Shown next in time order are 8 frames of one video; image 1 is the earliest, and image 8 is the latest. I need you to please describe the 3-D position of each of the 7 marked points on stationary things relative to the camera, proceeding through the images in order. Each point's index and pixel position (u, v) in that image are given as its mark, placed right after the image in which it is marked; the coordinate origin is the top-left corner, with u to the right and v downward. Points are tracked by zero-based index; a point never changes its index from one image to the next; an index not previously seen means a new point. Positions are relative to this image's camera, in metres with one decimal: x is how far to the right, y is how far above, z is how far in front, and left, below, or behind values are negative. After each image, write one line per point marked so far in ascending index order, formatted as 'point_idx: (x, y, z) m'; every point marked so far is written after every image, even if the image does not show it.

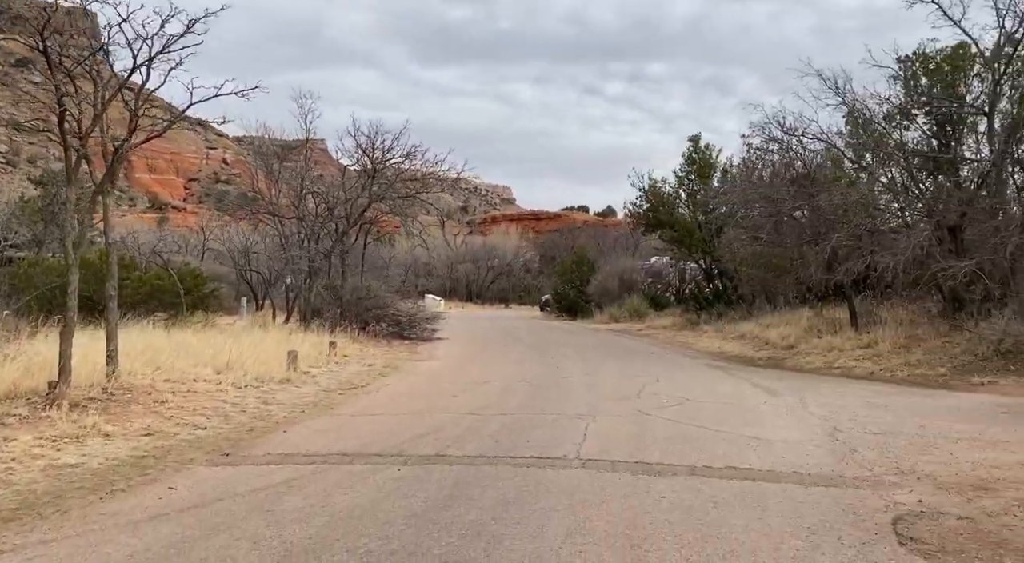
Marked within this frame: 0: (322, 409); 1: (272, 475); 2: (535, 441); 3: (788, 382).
0: (-2.1, -1.4, +10.0) m
1: (-1.7, -1.4, +6.4) m
2: (+0.2, -1.4, +8.0) m
3: (+4.1, -1.5, +13.4) m
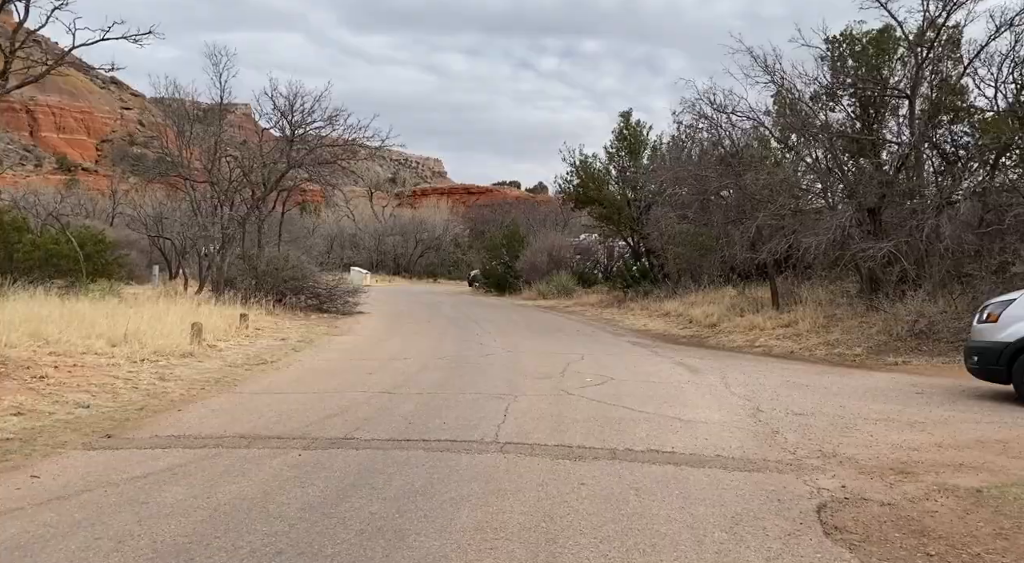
0: (-3.0, -1.1, +9.4) m
1: (-2.3, -1.2, +5.8) m
2: (-0.5, -1.2, +7.6) m
3: (+2.9, -1.2, +13.3) m
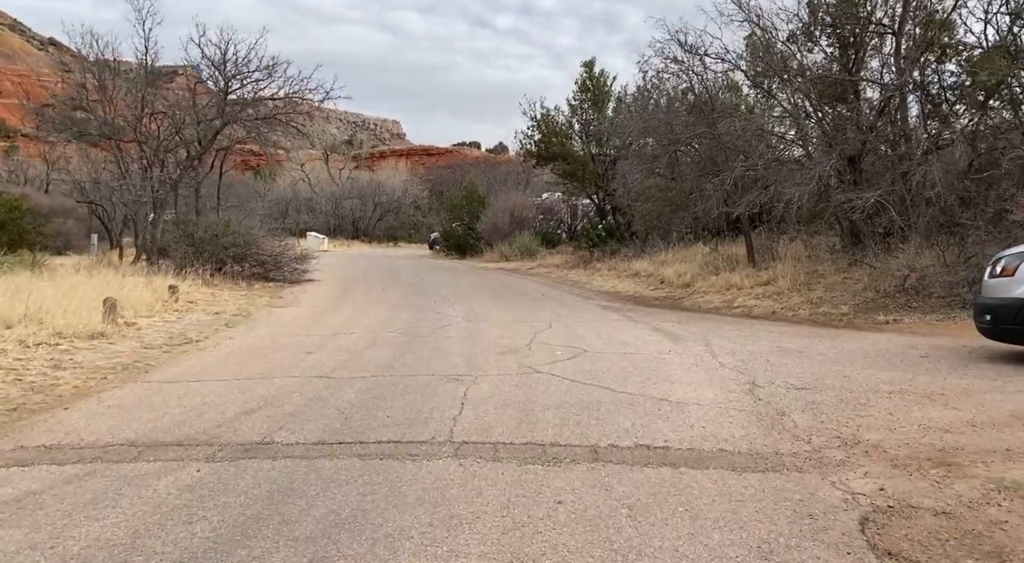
0: (-3.4, -0.8, +8.0) m
1: (-2.5, -1.0, +4.5) m
2: (-0.8, -0.9, +6.3) m
3: (+2.4, -0.6, +12.1) m
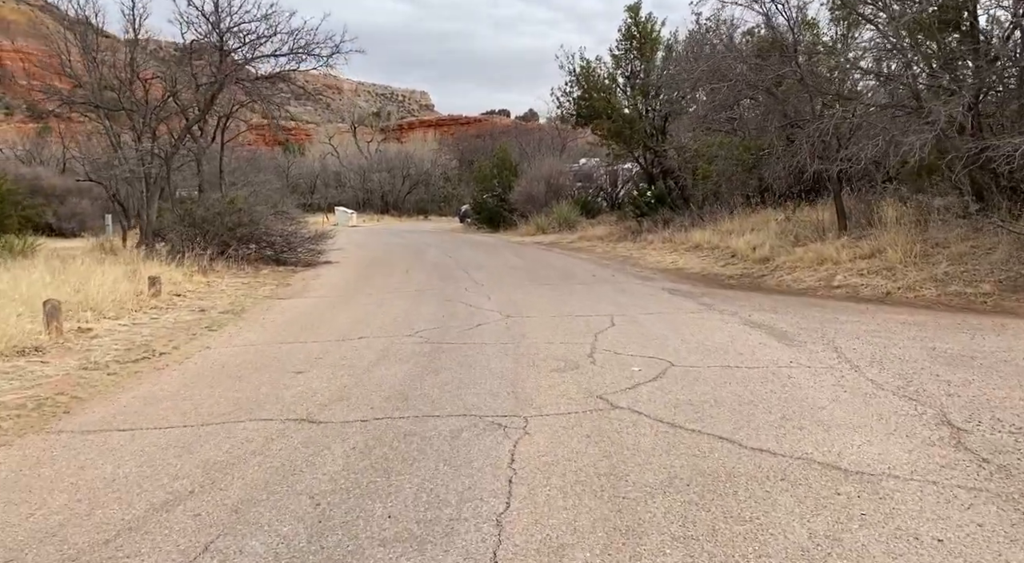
0: (-3.0, -0.9, +5.6) m
1: (-2.2, -1.2, +2.0) m
2: (-0.5, -1.0, +3.8) m
3: (+2.9, -0.4, +9.5) m
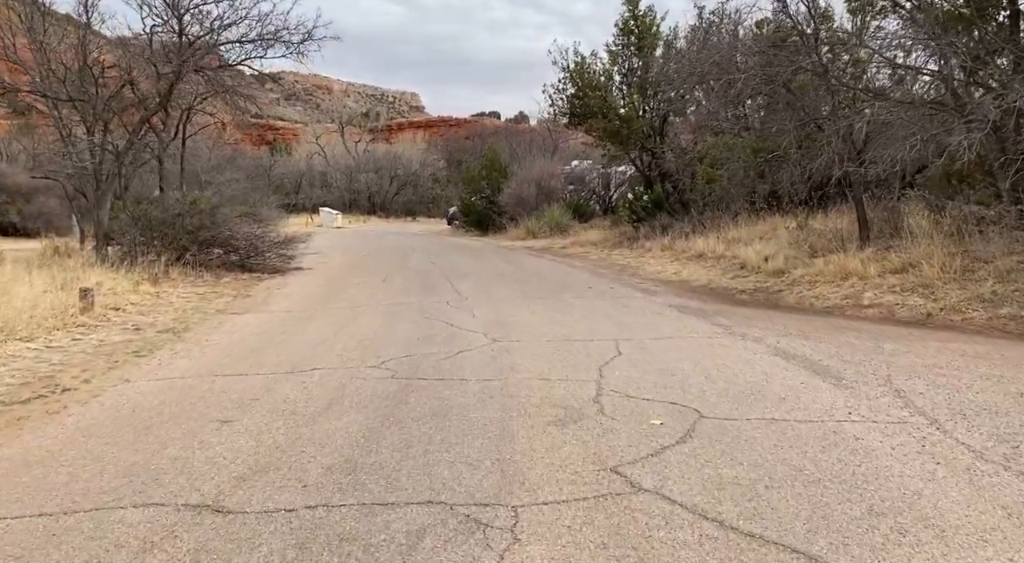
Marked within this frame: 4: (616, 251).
0: (-3.0, -1.0, +4.1) m
1: (-2.2, -1.3, +0.5) m
2: (-0.5, -1.1, +2.3) m
3: (+2.8, -0.5, +8.0) m
4: (+2.3, +0.7, +19.7) m
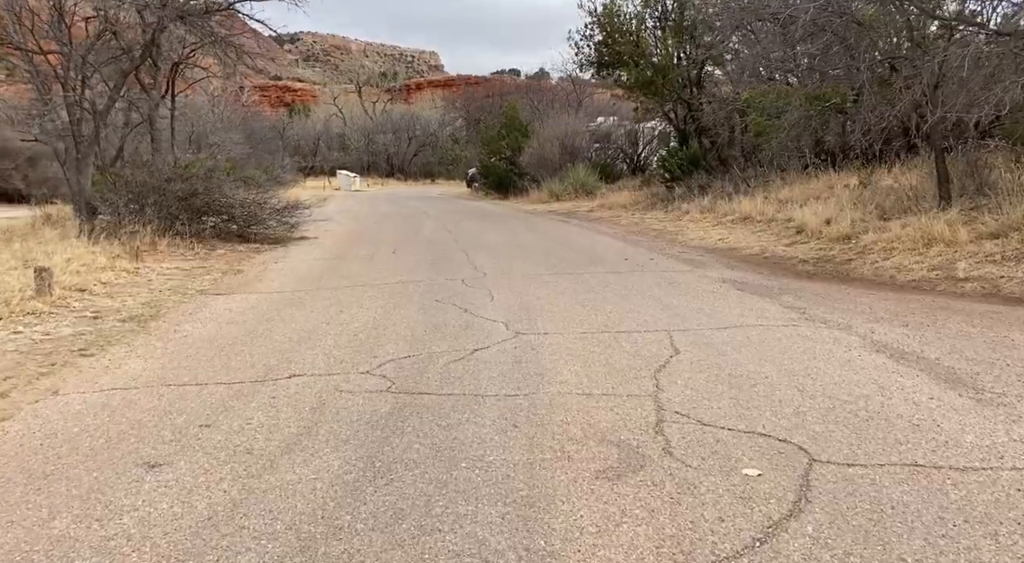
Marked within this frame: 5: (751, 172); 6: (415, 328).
0: (-2.9, -1.1, +2.6) m
1: (-2.2, -1.5, -1.0) m
2: (-0.4, -1.2, +0.7) m
3: (+3.0, -0.4, +6.4) m
4: (+2.7, +1.4, +18.0) m
5: (+4.7, +2.2, +17.8) m
6: (-0.8, -0.4, +7.2) m
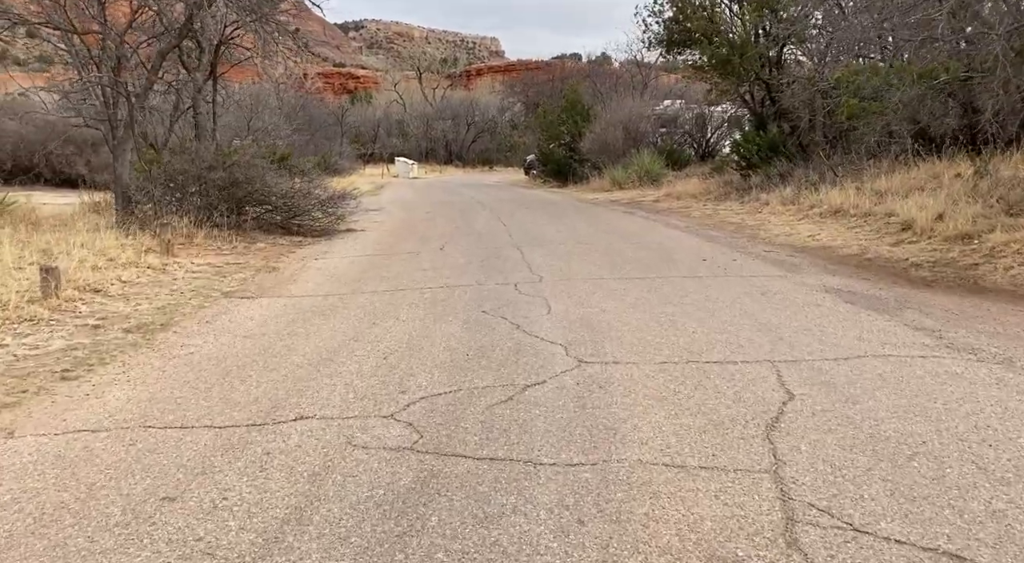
0: (-2.8, -1.2, +1.5) m
1: (-2.4, -1.7, -2.1) m
2: (-0.5, -1.4, -0.5) m
3: (+3.3, -0.5, +4.9) m
4: (+3.9, +1.4, +16.4) m
5: (+5.8, +2.2, +16.1) m
6: (-0.4, -0.4, +6.0) m
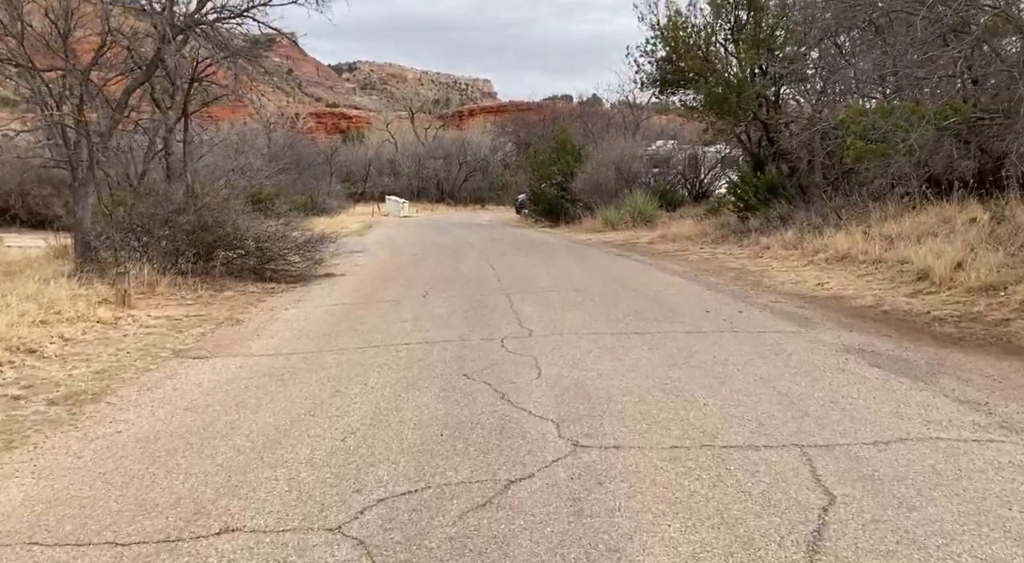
0: (-2.9, -1.4, +0.6) m
1: (-2.4, -1.7, -3.1) m
2: (-0.5, -1.5, -1.5) m
3: (+3.2, -0.8, +4.0) m
4: (+3.6, +0.6, +15.7) m
5: (+5.6, +1.4, +15.4) m
6: (-0.5, -0.8, +5.1) m
